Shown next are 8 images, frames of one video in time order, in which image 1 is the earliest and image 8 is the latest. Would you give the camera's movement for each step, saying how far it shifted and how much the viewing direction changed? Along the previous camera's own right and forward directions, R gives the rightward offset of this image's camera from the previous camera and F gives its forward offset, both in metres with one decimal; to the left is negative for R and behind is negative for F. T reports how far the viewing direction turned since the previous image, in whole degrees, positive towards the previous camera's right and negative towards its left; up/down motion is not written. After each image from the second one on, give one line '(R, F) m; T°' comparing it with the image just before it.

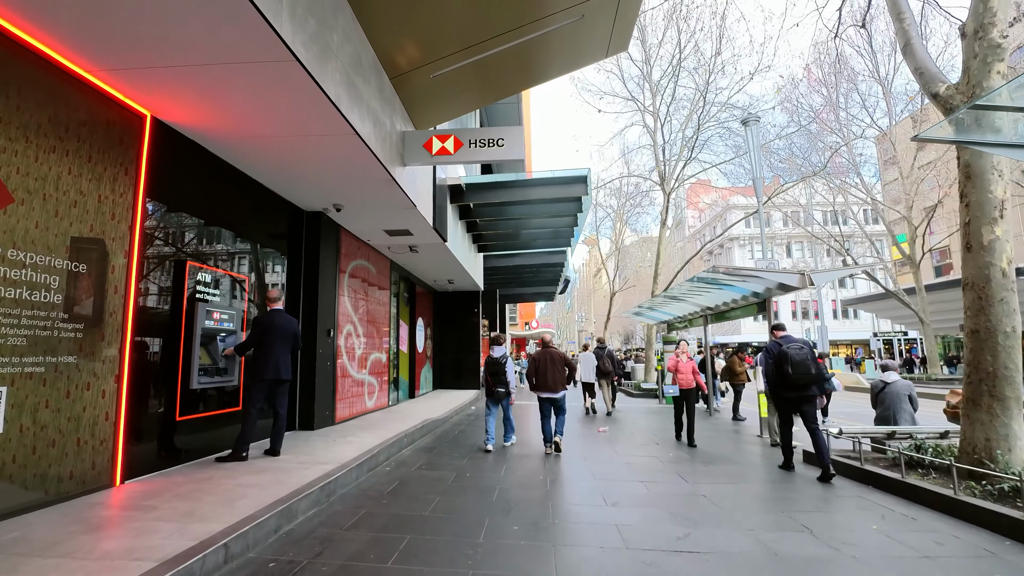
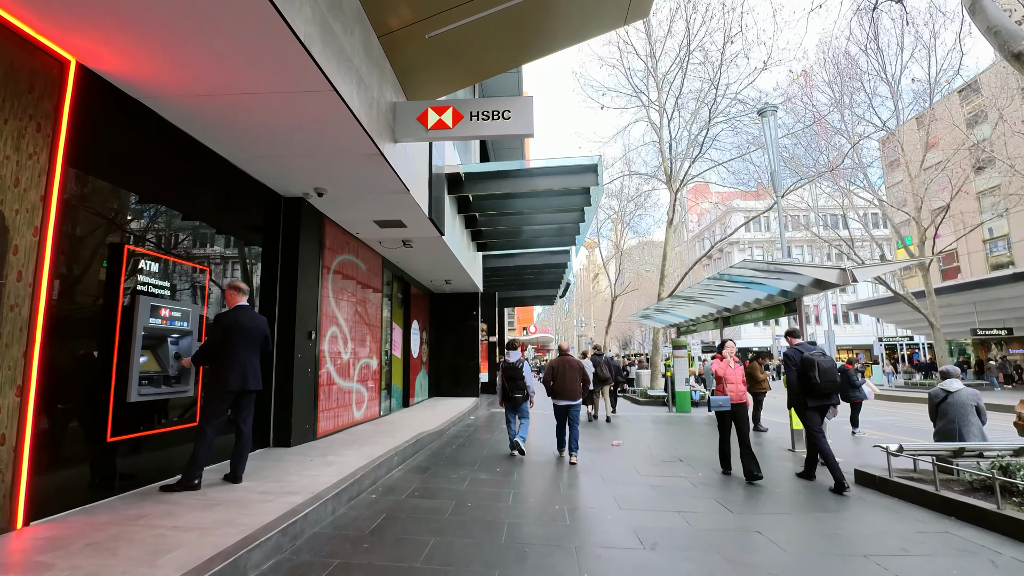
(-0.1, +0.9) m; 0°
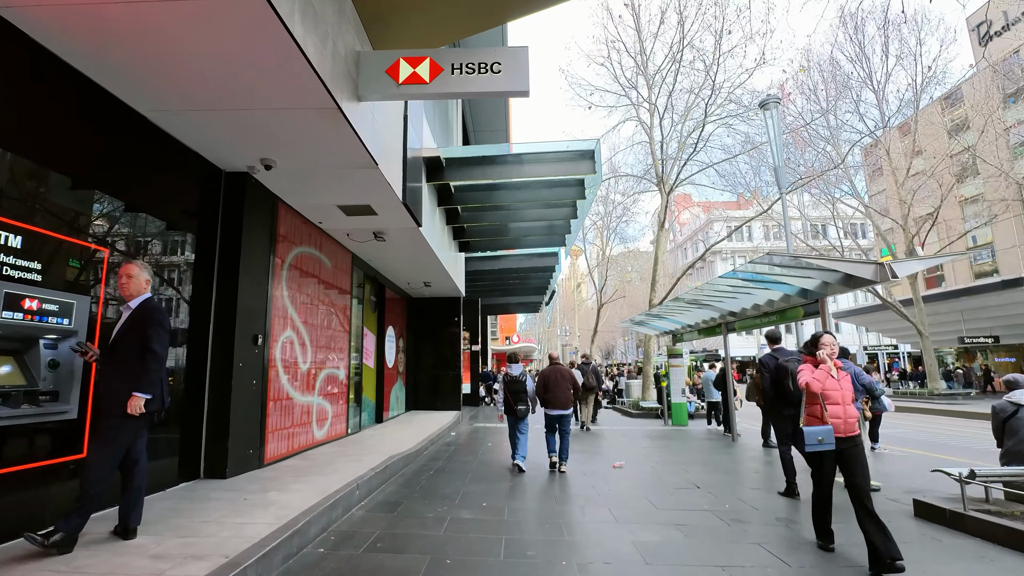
(-0.1, +1.1) m; +2°
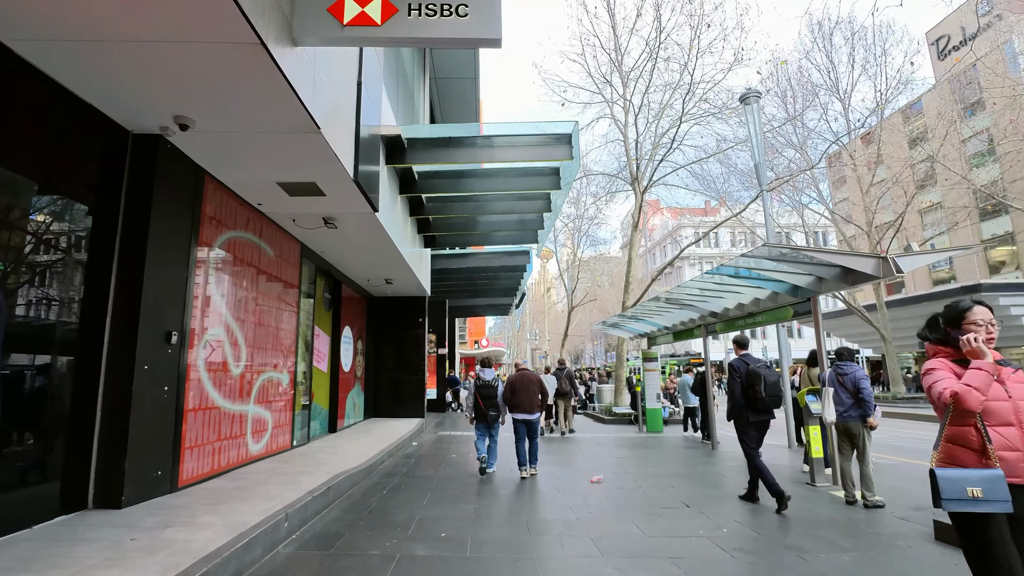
(0.0, +0.8) m; +3°
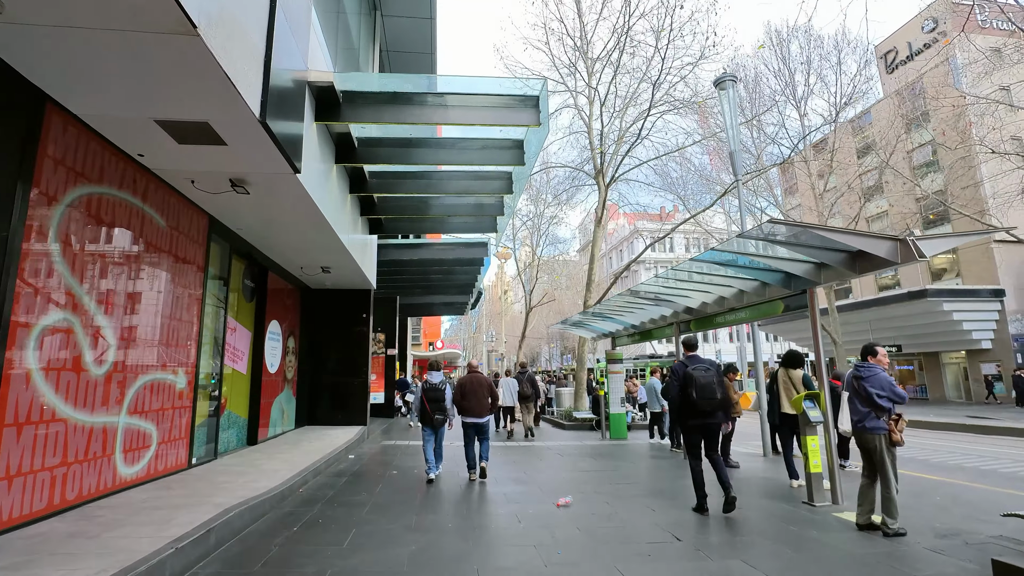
(0.0, +1.2) m; +5°
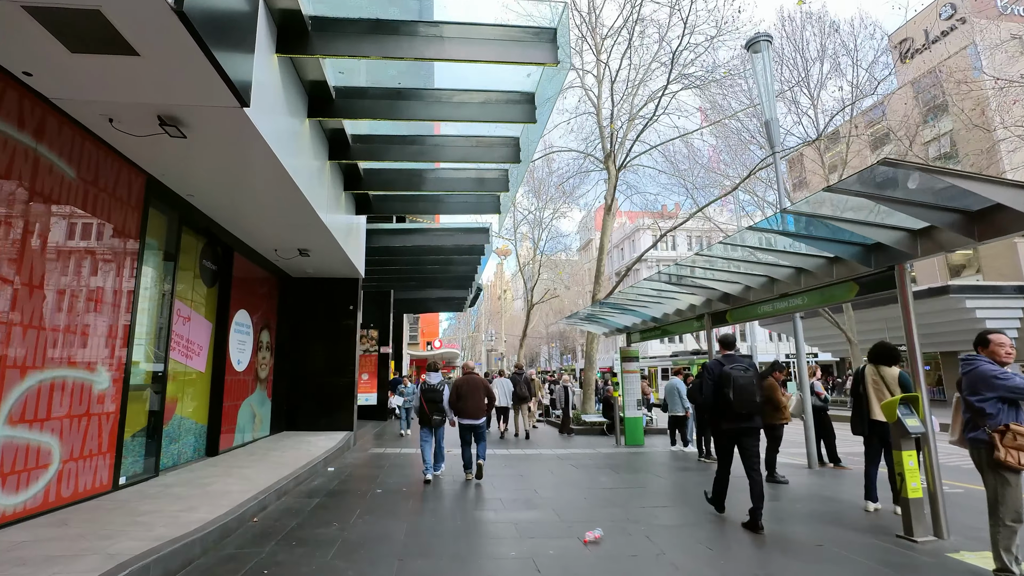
(-0.1, +1.3) m; 0°
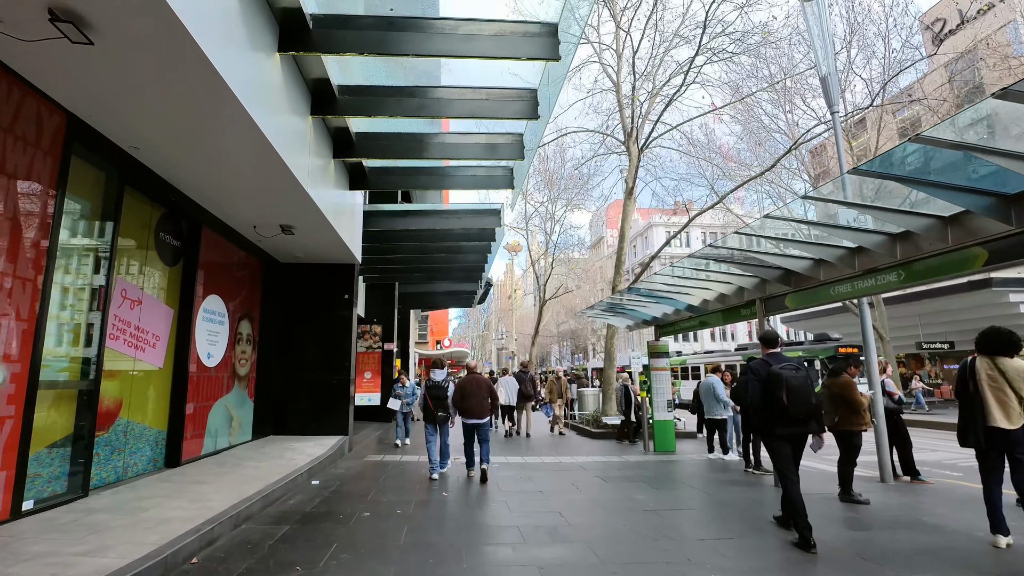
(-0.1, +1.2) m; -1°
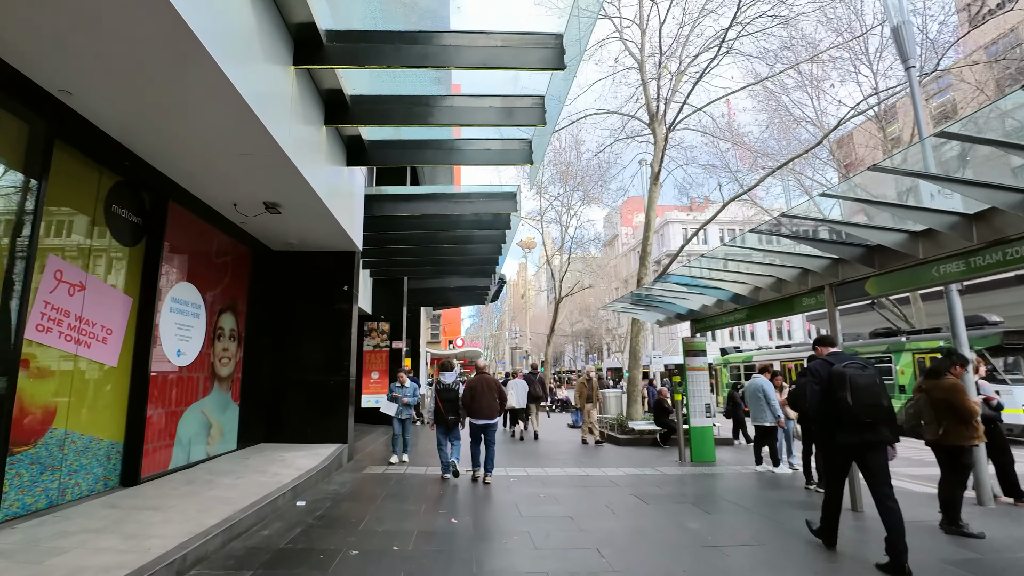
(-0.1, +1.1) m; -1°
